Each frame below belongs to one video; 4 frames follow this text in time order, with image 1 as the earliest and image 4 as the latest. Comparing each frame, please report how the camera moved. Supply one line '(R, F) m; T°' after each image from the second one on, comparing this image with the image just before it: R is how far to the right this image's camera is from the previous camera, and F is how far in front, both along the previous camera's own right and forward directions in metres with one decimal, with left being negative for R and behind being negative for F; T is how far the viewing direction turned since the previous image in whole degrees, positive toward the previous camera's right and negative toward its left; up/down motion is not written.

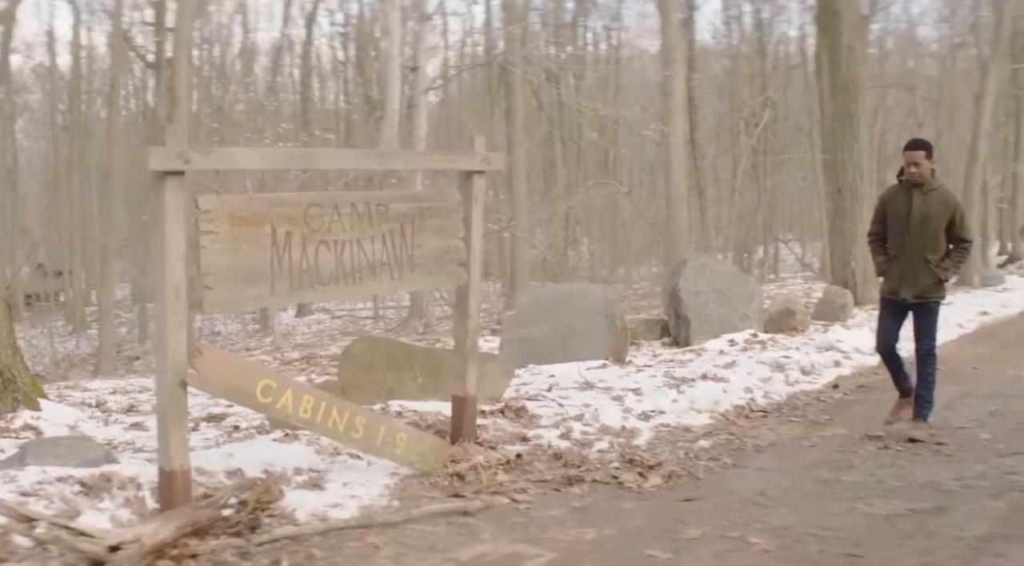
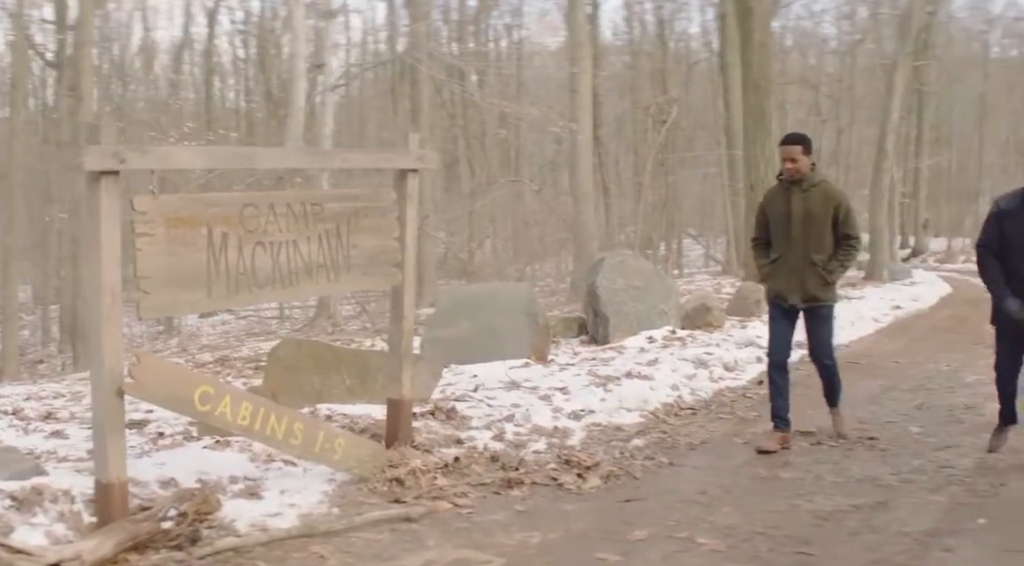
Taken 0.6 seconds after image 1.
(-0.1, +0.1) m; +5°
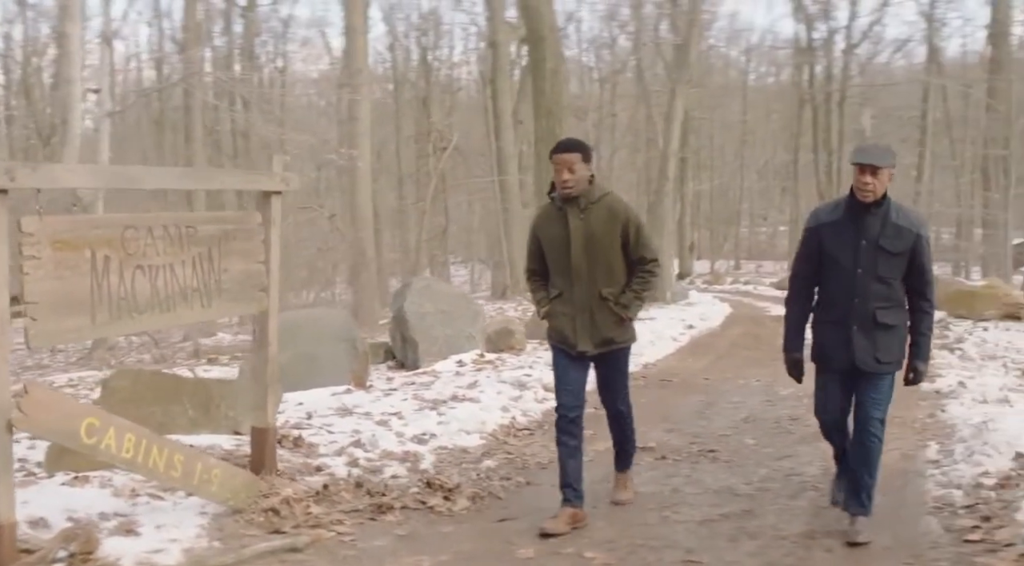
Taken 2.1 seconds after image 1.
(-0.5, 0.0) m; +13°
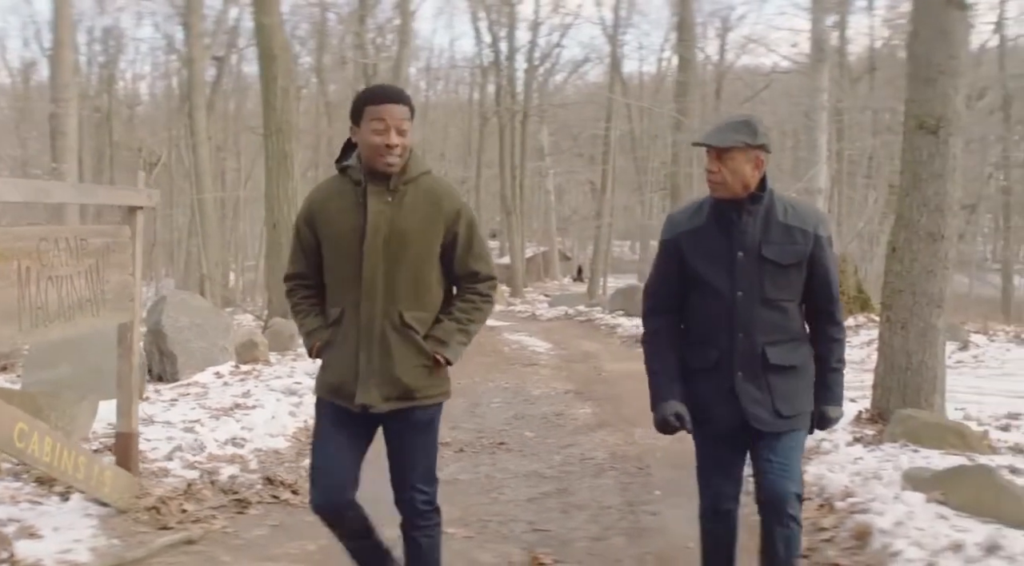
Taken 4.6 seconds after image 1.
(-0.9, -0.5) m; +17°
